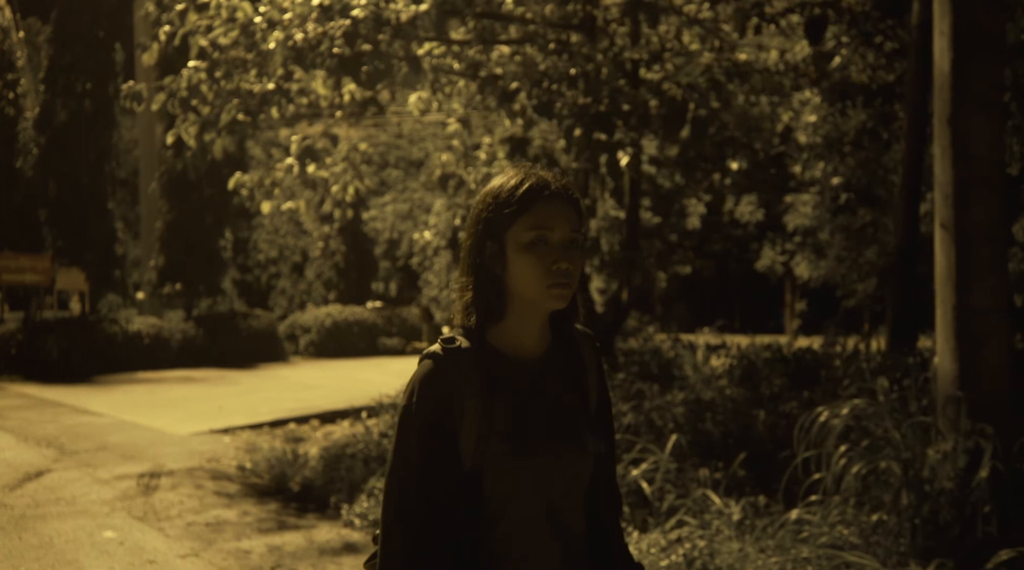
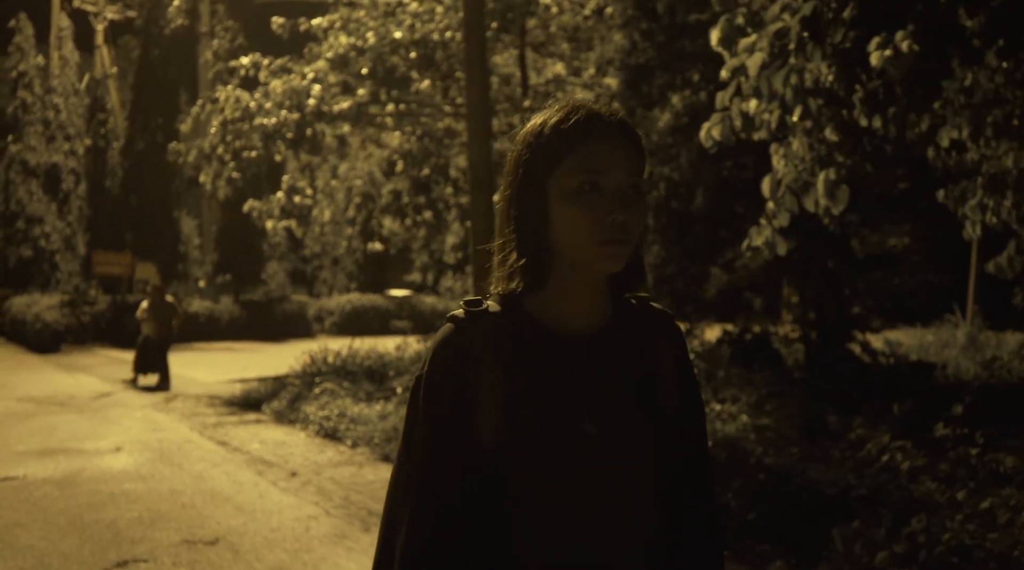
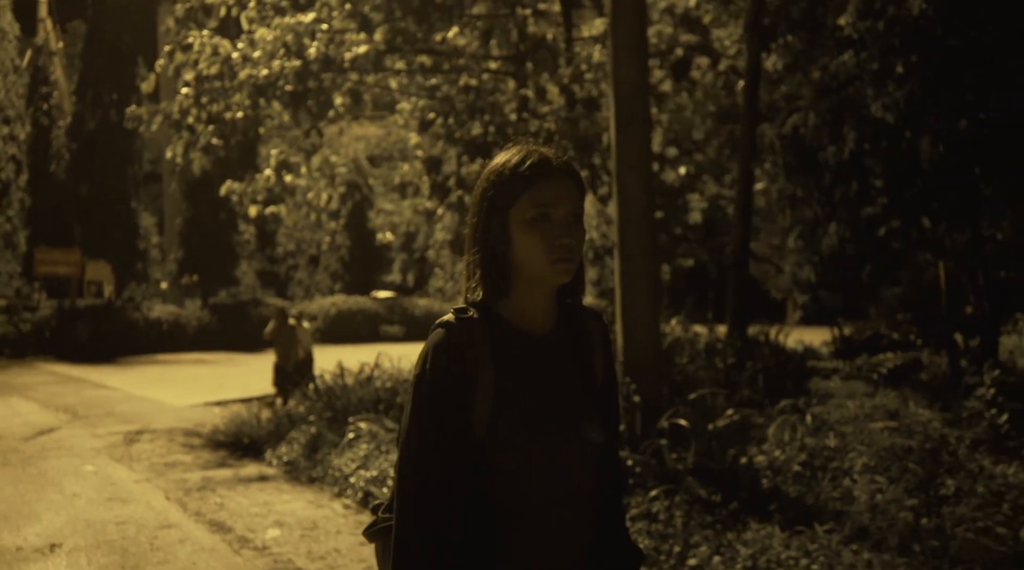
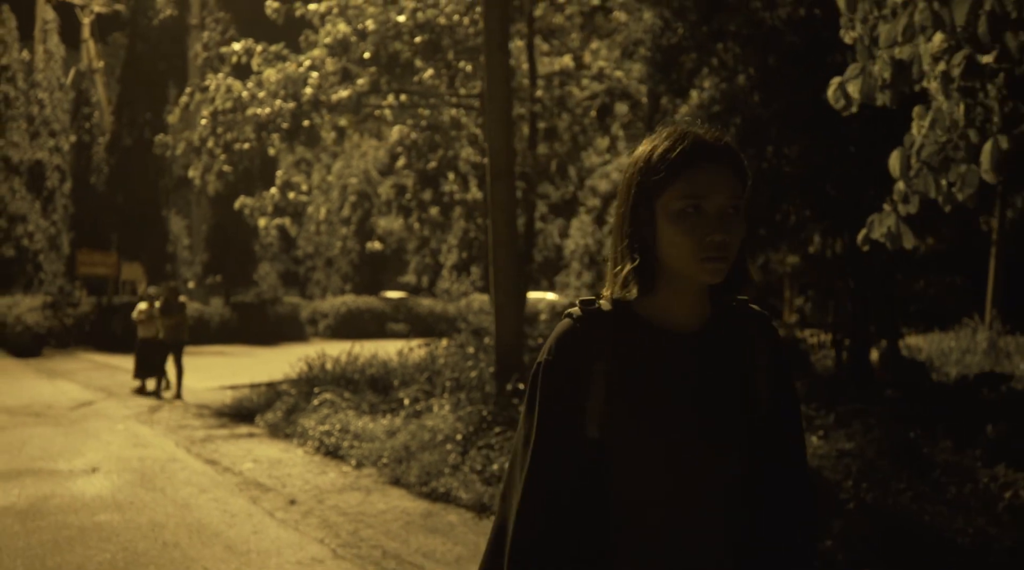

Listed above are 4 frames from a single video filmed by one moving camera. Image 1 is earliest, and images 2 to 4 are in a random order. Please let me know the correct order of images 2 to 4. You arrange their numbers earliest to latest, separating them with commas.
3, 4, 2
